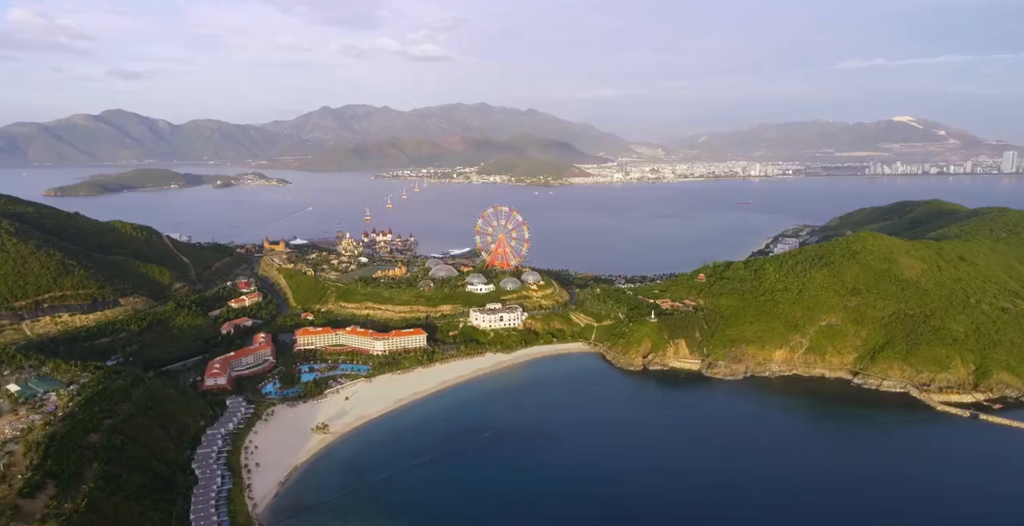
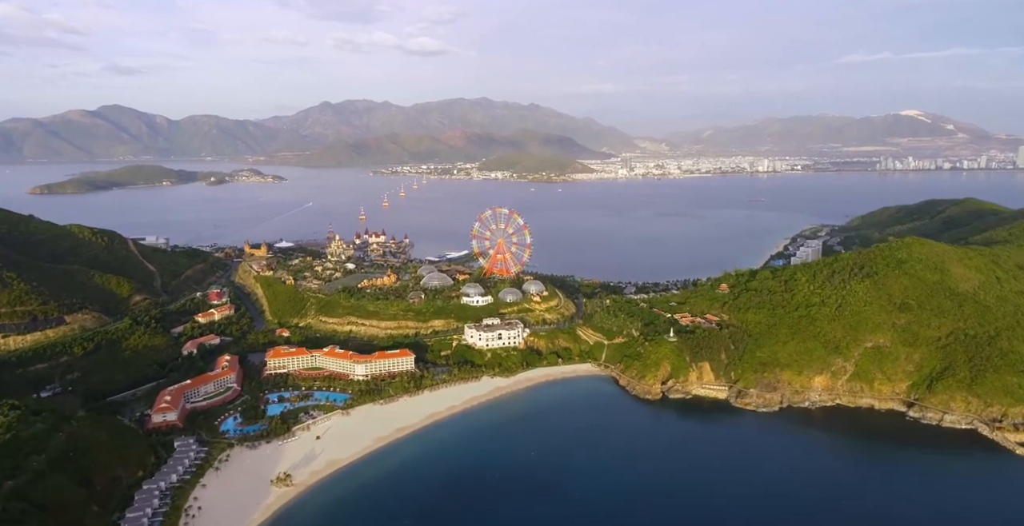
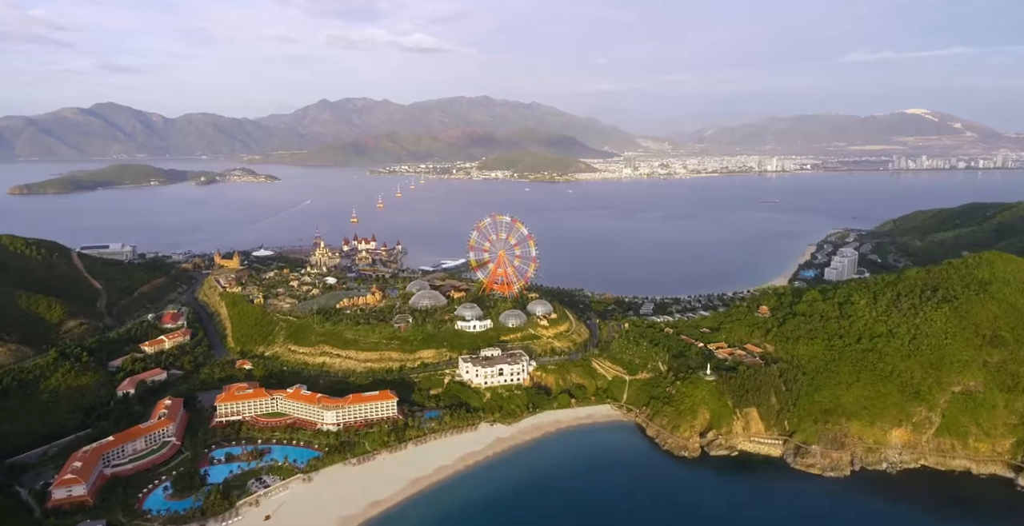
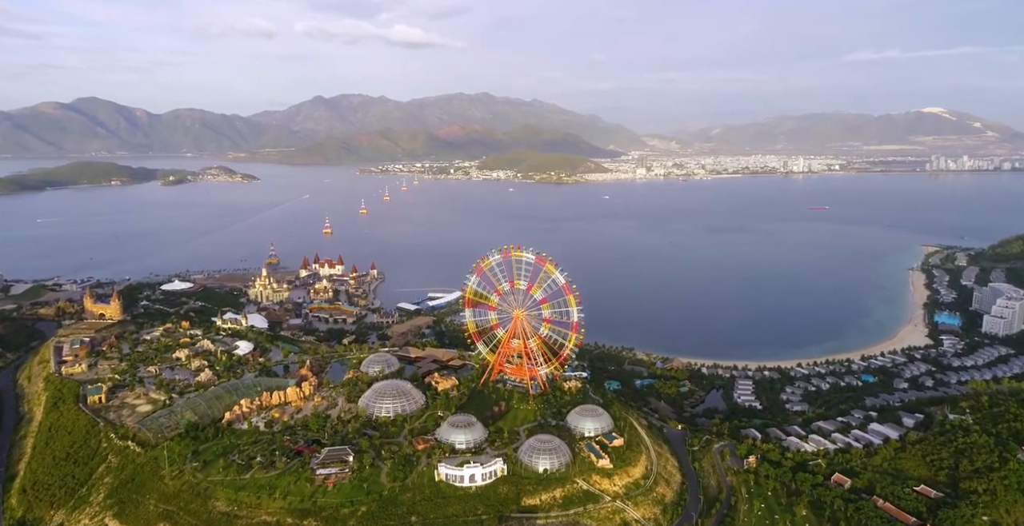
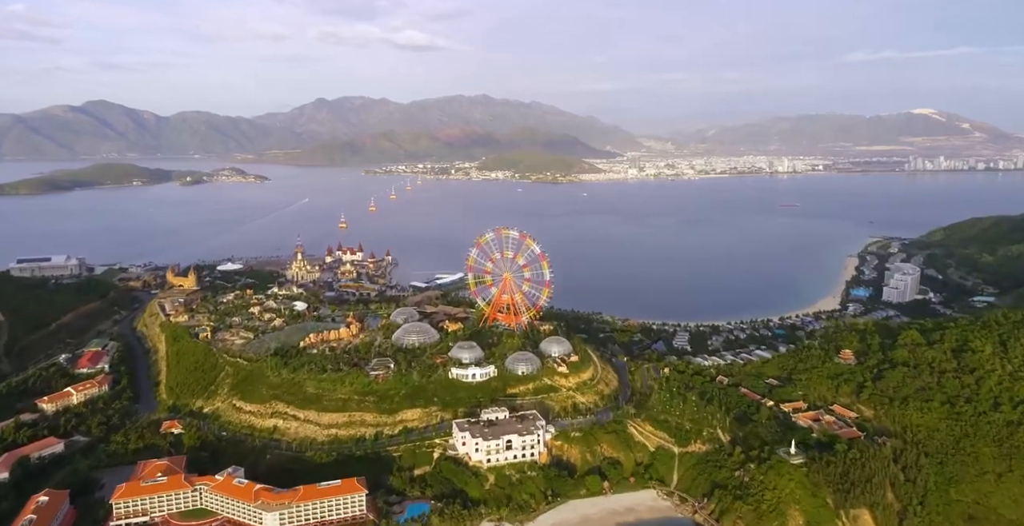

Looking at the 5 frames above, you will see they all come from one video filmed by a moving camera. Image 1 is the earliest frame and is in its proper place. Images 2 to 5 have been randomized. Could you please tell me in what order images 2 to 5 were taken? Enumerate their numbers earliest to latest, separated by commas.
2, 3, 5, 4
